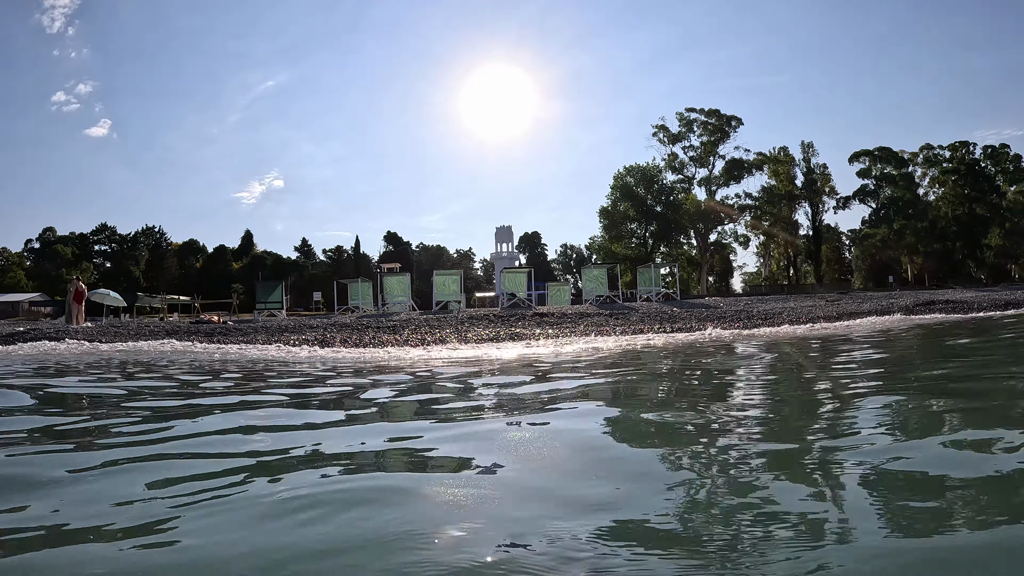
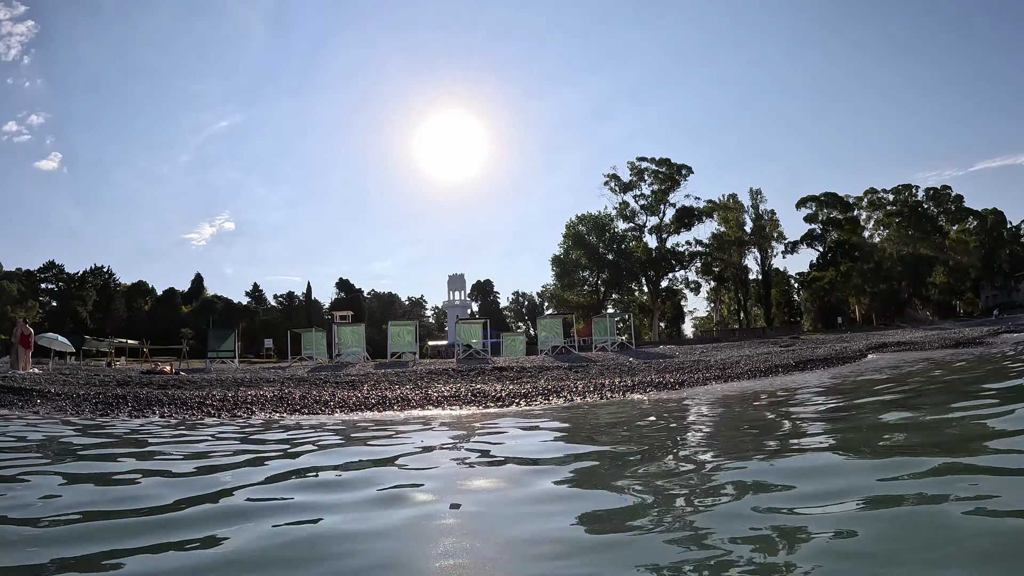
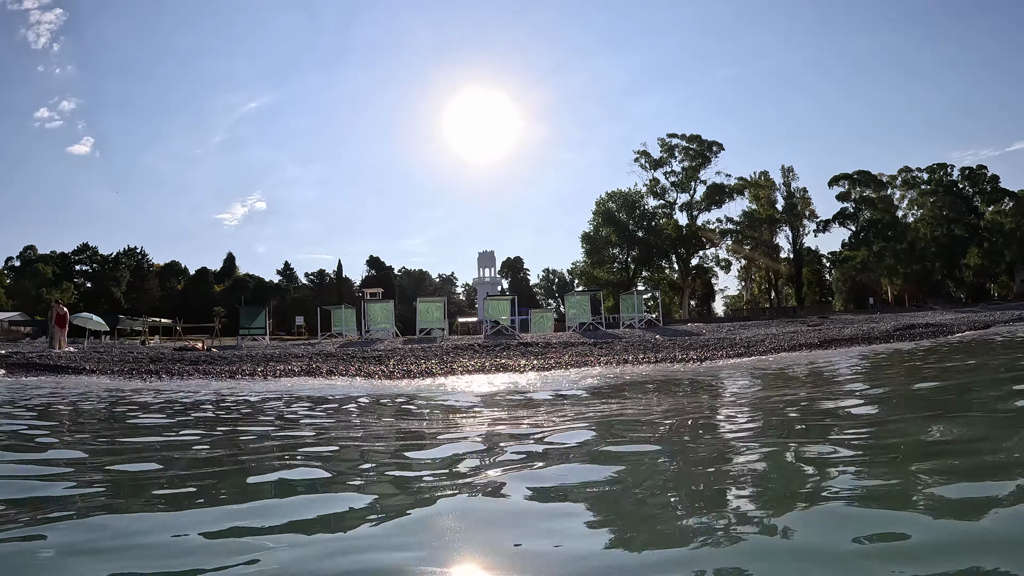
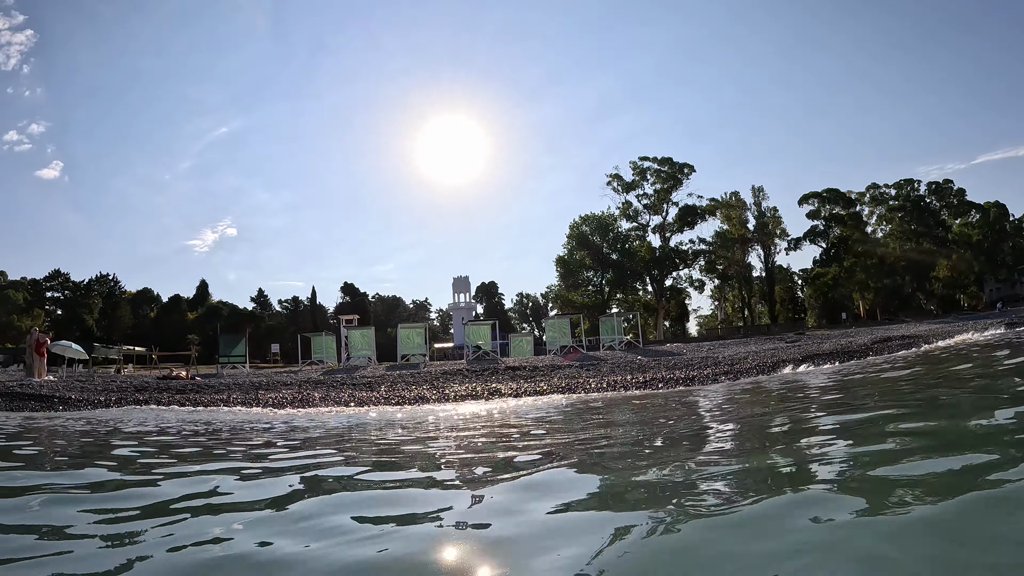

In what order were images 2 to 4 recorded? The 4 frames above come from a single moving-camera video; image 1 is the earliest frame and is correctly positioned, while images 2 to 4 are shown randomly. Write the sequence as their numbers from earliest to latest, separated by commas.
3, 2, 4
